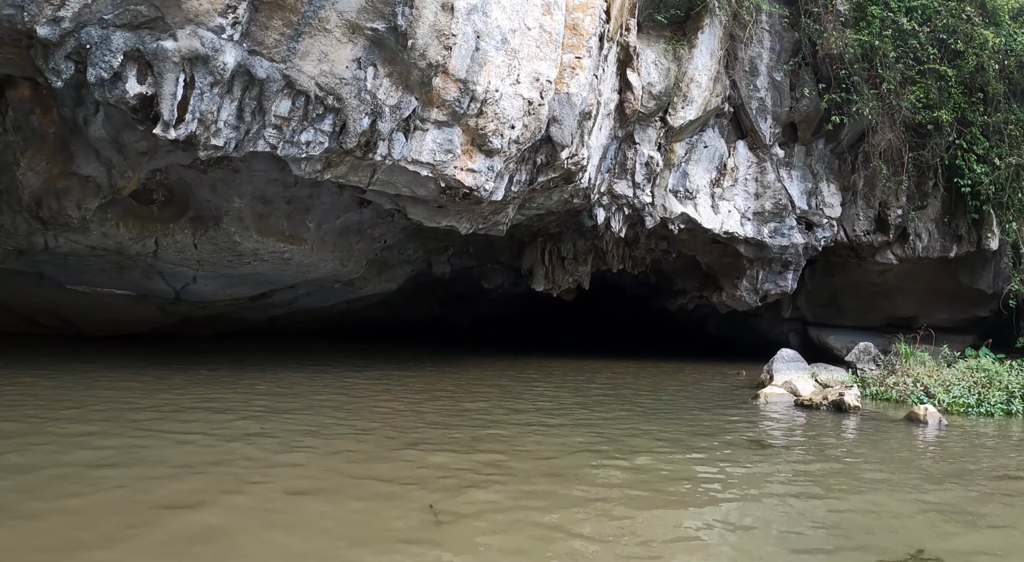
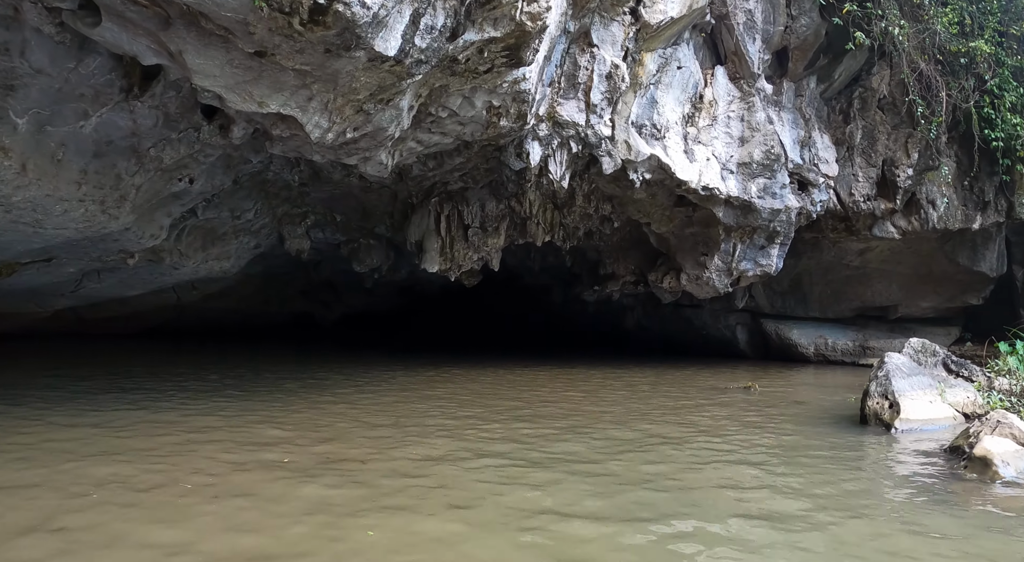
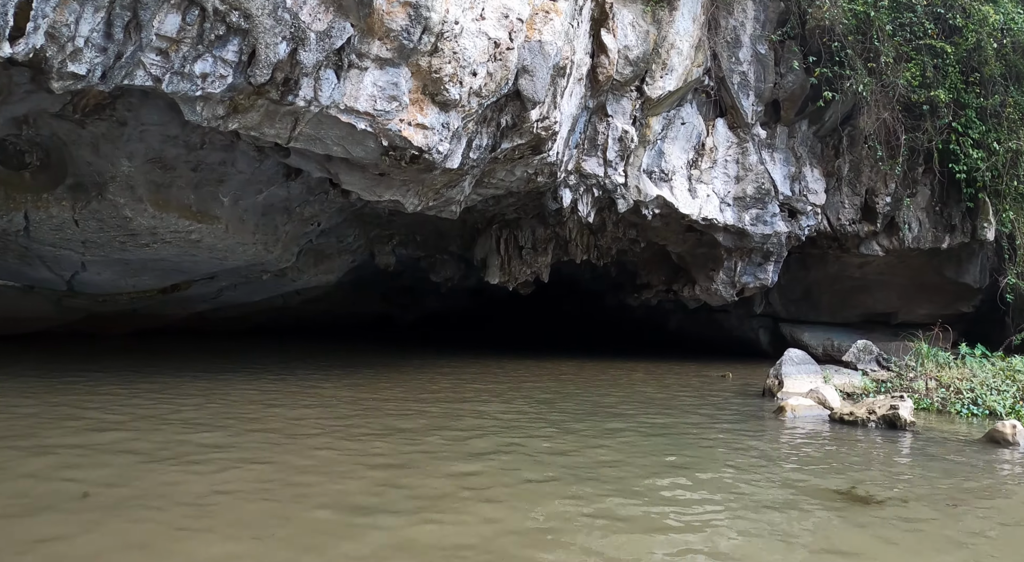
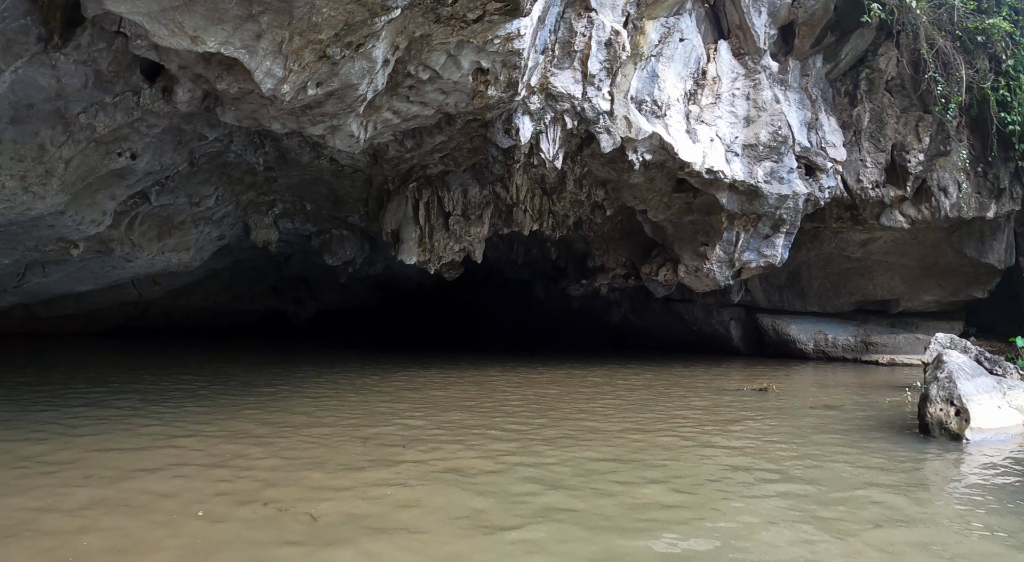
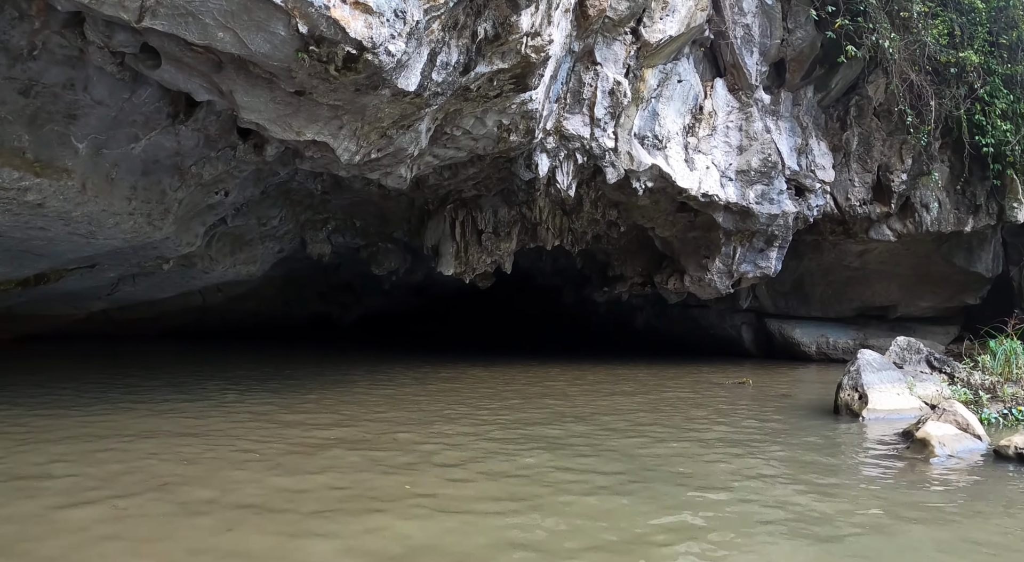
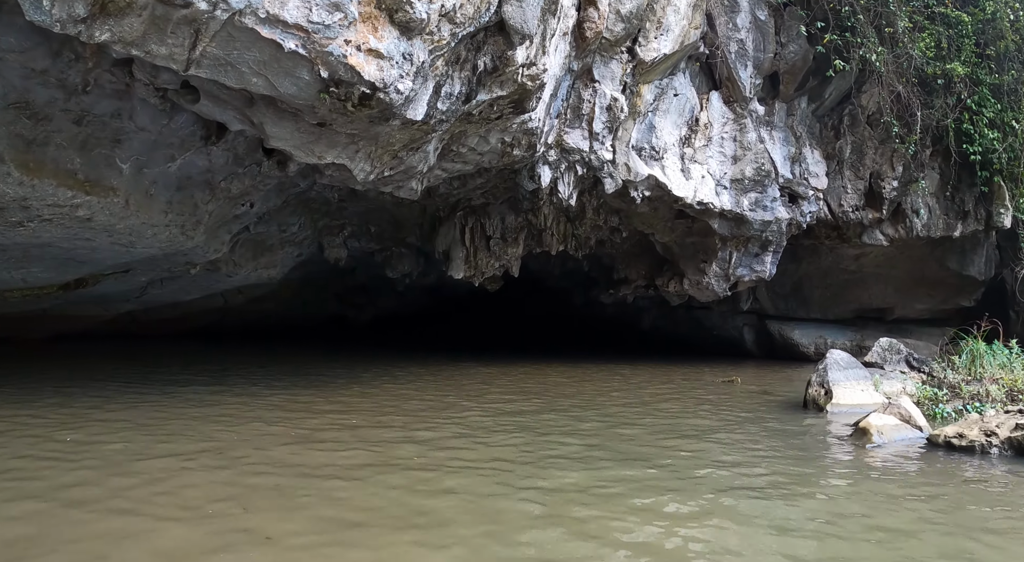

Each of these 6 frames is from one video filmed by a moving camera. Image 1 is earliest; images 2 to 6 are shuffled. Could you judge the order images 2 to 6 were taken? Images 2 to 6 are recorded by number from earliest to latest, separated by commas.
3, 6, 5, 2, 4
